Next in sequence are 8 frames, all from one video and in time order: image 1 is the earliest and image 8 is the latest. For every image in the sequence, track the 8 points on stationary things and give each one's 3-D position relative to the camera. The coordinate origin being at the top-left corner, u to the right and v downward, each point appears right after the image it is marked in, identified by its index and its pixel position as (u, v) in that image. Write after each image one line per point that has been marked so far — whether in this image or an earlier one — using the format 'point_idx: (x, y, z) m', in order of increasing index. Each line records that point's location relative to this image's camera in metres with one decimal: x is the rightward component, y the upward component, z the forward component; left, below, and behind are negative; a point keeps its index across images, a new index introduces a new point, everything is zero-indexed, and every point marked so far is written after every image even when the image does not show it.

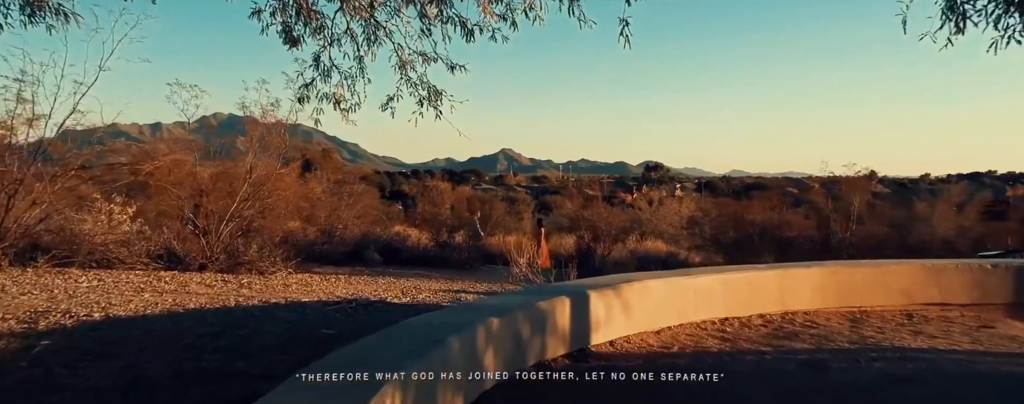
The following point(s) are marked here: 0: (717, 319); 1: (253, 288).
0: (+1.8, -1.0, +5.5) m
1: (-3.0, -1.0, +7.2) m
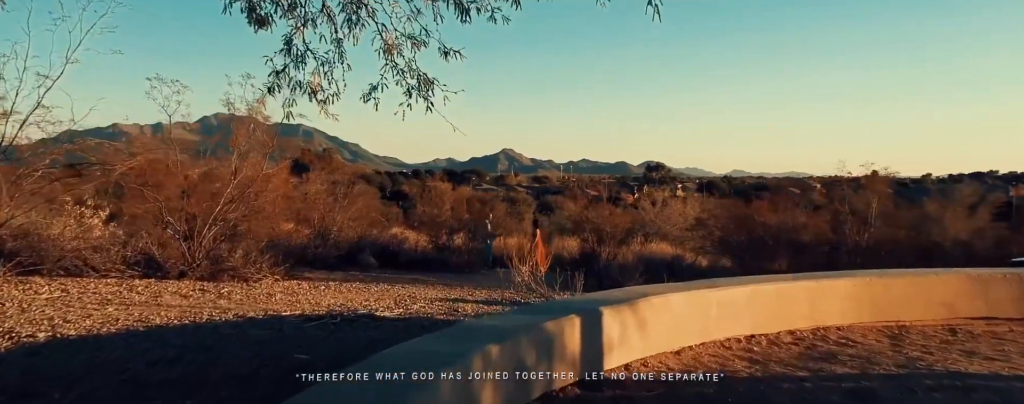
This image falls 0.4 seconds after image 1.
0: (+1.8, -1.1, +4.9) m
1: (-3.0, -1.0, +6.6) m
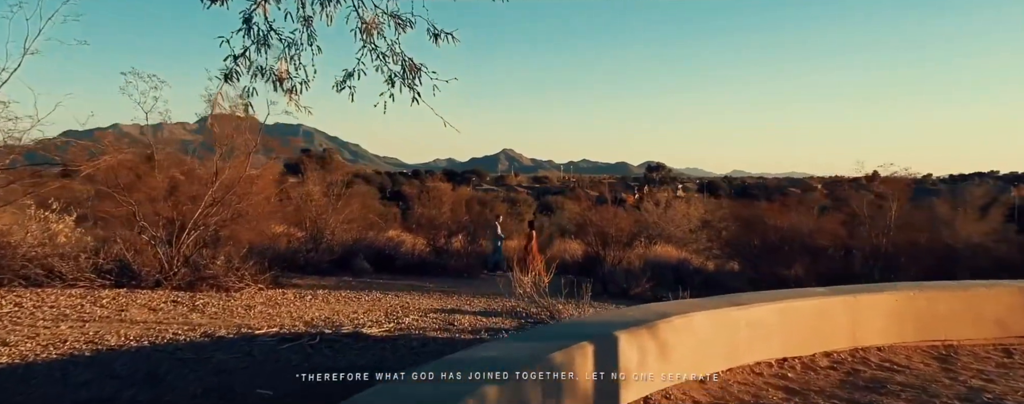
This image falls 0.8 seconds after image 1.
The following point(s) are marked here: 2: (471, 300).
0: (+1.8, -1.1, +4.3) m
1: (-3.0, -1.1, +6.1) m
2: (-0.6, -1.4, +8.9) m
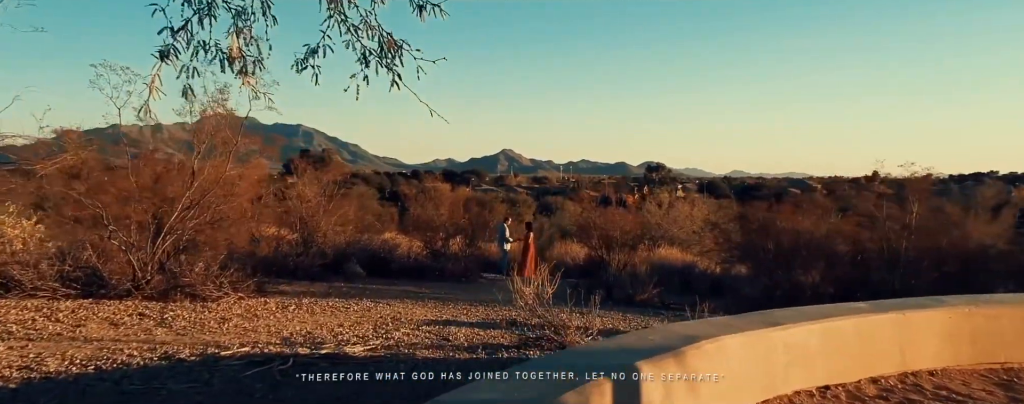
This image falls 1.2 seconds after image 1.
0: (+1.9, -1.1, +3.7) m
1: (-3.0, -1.1, +5.5) m
2: (-0.6, -1.5, +8.3) m
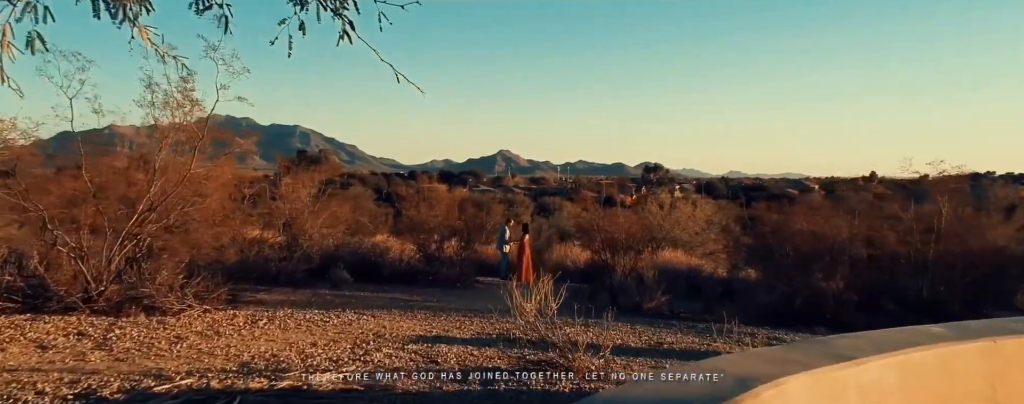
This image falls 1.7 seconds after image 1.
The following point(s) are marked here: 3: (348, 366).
0: (+1.8, -1.1, +3.0) m
1: (-3.0, -1.1, +4.7) m
2: (-0.6, -1.5, +7.5) m
3: (-1.2, -1.3, +4.7) m
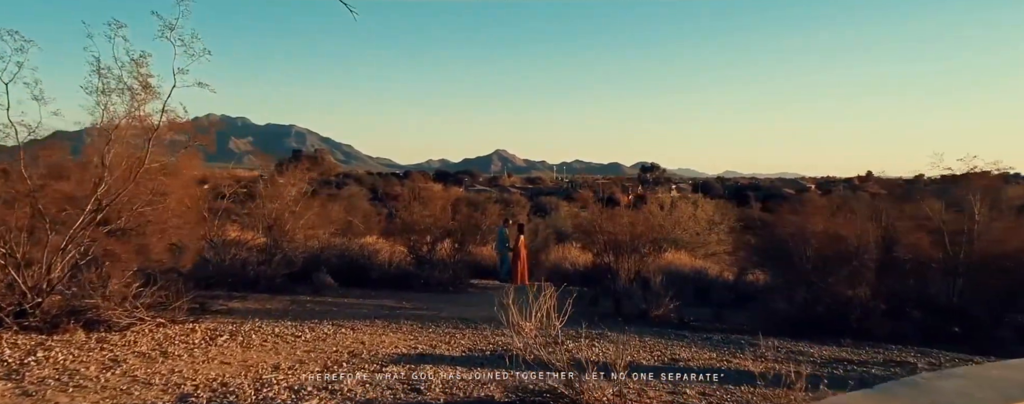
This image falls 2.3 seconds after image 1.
0: (+1.8, -1.1, +2.2) m
1: (-3.1, -1.1, +3.9) m
2: (-0.7, -1.5, +6.7) m
3: (-1.3, -1.2, +3.9) m
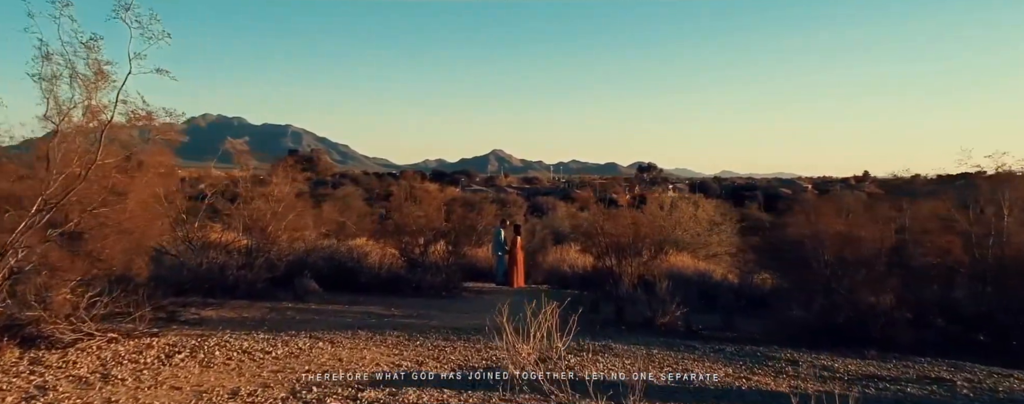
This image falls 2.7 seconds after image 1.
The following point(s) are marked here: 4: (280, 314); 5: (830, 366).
0: (+1.8, -1.1, +1.6) m
1: (-3.1, -1.1, +3.2) m
2: (-0.7, -1.5, +6.1) m
3: (-1.3, -1.2, +3.3) m
4: (-3.2, -1.5, +8.4) m
5: (+3.3, -1.7, +6.4) m
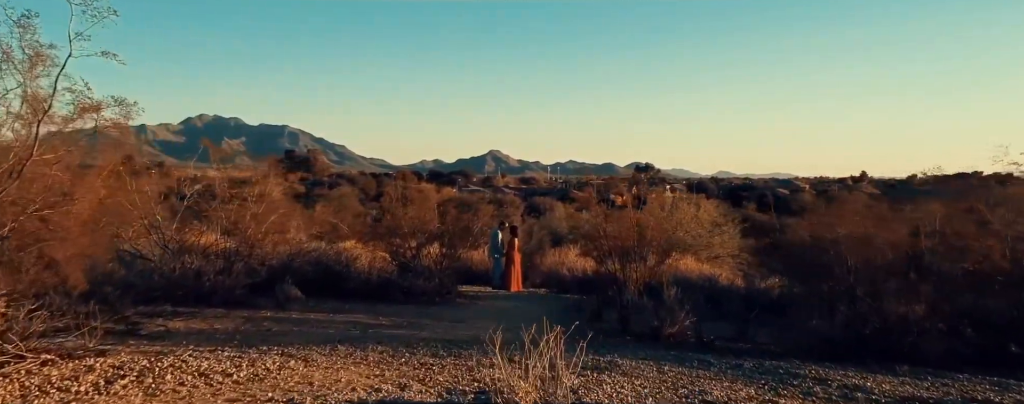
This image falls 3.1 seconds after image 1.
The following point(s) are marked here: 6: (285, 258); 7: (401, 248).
0: (+1.8, -1.1, +0.9) m
1: (-3.1, -1.1, +2.6) m
2: (-0.8, -1.5, +5.4) m
3: (-1.3, -1.3, +2.6) m
4: (-3.2, -1.5, +7.8) m
5: (+3.3, -1.7, +5.8) m
6: (-4.3, -1.1, +11.8) m
7: (-2.3, -0.9, +12.6) m
